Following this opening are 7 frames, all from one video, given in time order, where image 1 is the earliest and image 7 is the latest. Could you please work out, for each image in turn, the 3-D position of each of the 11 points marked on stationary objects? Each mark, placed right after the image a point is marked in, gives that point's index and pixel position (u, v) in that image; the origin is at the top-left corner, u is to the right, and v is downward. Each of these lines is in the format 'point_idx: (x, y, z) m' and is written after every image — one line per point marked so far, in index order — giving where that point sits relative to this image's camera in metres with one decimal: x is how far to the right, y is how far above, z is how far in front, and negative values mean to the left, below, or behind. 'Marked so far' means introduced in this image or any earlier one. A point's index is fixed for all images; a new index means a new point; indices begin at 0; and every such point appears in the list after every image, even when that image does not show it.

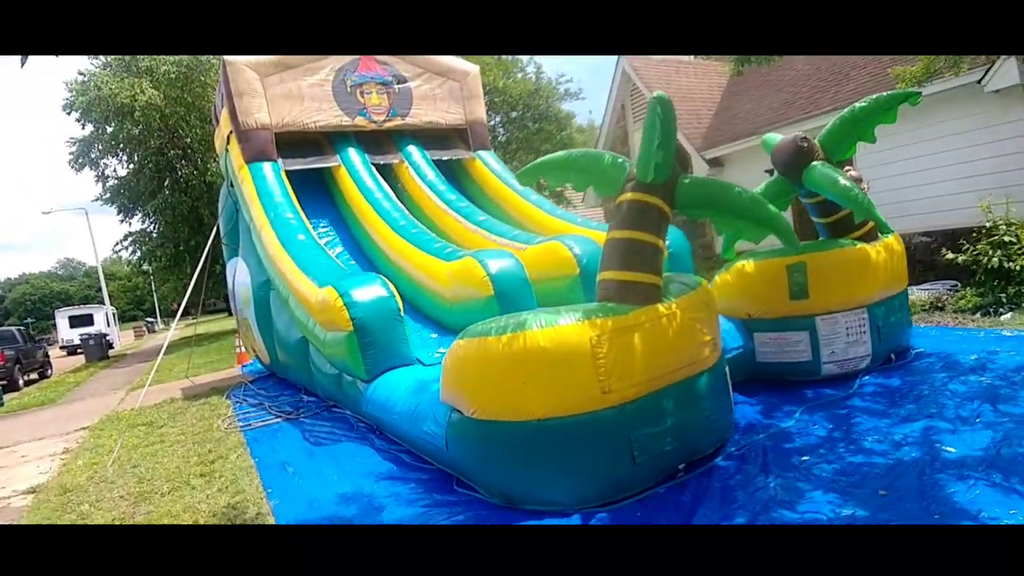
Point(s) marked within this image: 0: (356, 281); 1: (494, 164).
0: (-1.0, 0.0, +4.0) m
1: (-0.2, +1.5, +7.8) m
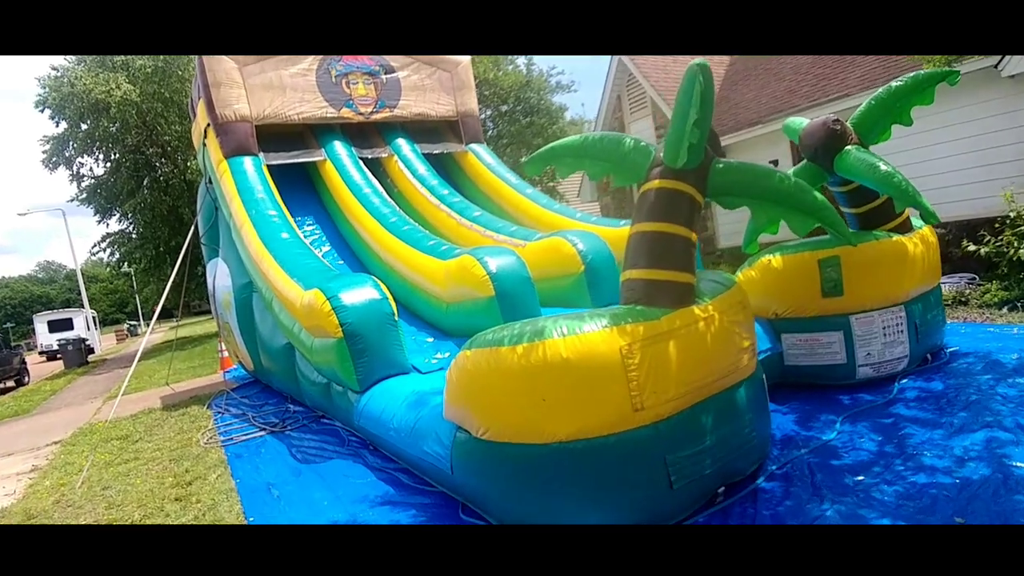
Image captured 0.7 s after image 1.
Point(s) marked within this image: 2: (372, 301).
0: (-1.0, 0.0, +3.6) m
1: (-0.3, +1.5, +7.5) m
2: (-0.8, -0.1, +3.6) m
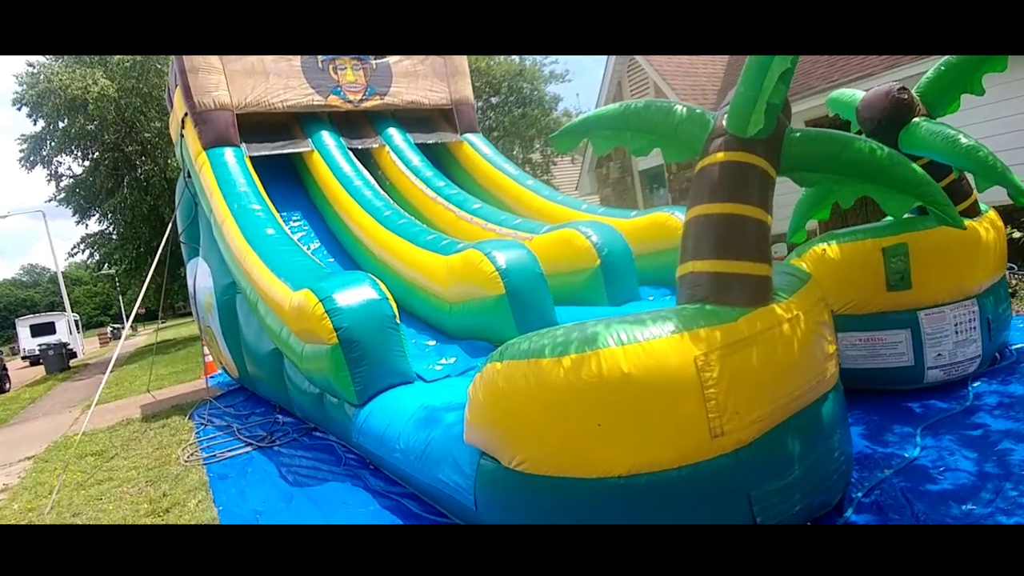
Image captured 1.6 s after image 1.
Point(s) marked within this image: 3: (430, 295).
0: (-0.9, 0.0, +3.2) m
1: (-0.3, +1.6, +7.1) m
2: (-0.7, -0.1, +3.2) m
3: (-0.5, 0.0, +4.2) m
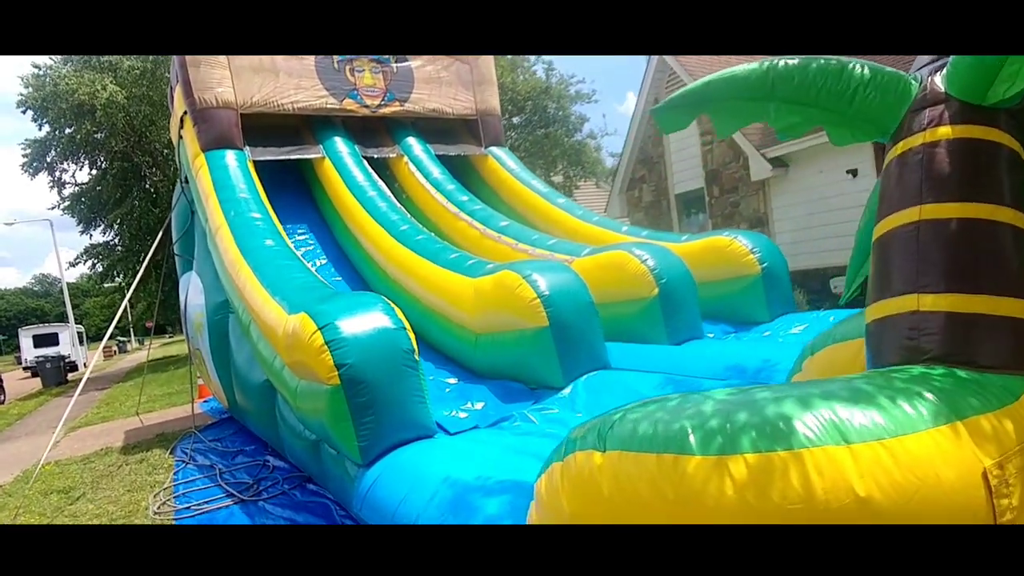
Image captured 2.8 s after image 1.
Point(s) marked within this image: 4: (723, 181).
0: (-0.7, -0.1, +2.6) m
1: (0.0, +1.3, +6.5) m
2: (-0.5, -0.2, +2.5) m
3: (-0.3, -0.2, +3.6) m
4: (+2.3, +1.2, +6.9) m
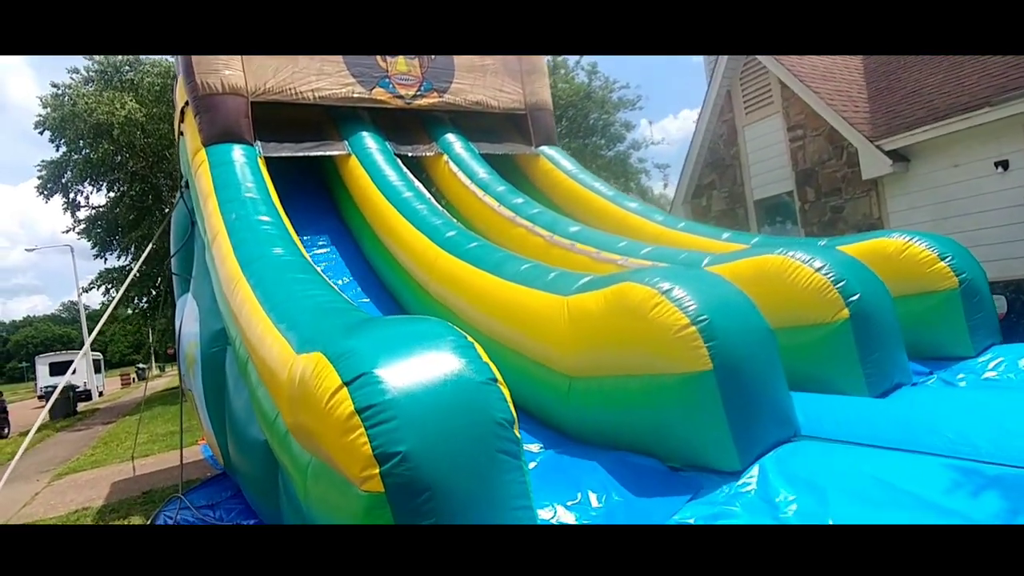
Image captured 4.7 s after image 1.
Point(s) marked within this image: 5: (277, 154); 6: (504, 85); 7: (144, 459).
0: (-0.3, -0.1, +1.6) m
1: (+0.5, +1.1, +5.5) m
2: (-0.2, -0.2, +1.5) m
3: (+0.1, -0.3, +2.5) m
4: (+2.8, +1.0, +5.8) m
5: (-1.7, +1.0, +4.7) m
6: (-0.1, +1.8, +5.6) m
7: (-3.6, -1.7, +6.1) m
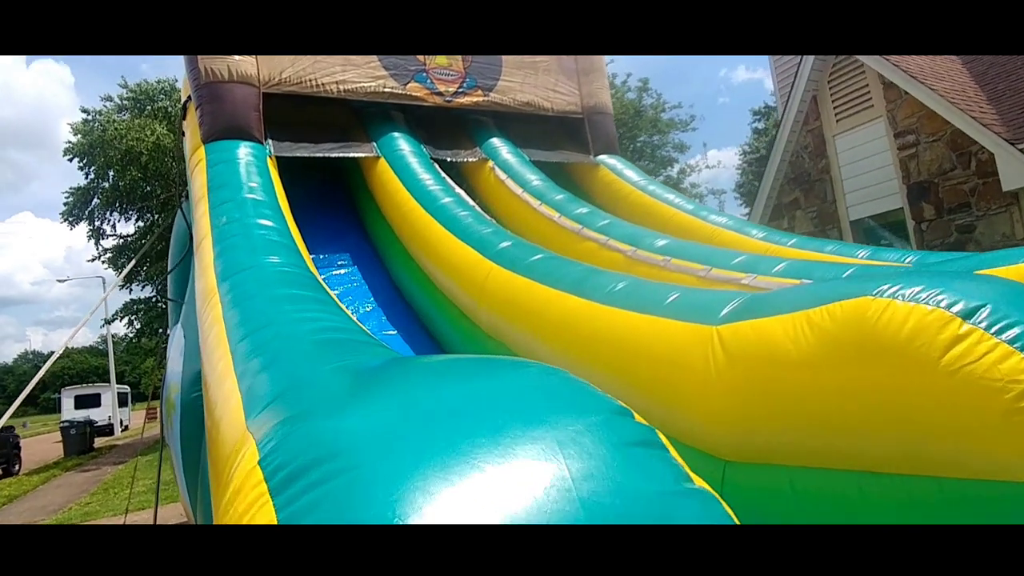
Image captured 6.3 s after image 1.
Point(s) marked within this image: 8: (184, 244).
0: (-0.1, -0.1, +0.7) m
1: (+0.9, +0.8, +4.6) m
2: (+0.1, -0.2, +0.5) m
3: (+0.3, -0.3, +1.6) m
4: (+3.3, +0.7, +4.8) m
5: (-1.3, +0.8, +3.9) m
6: (+0.4, +1.6, +4.7) m
7: (-3.1, -1.9, +5.3) m
8: (-2.1, +0.3, +4.0) m
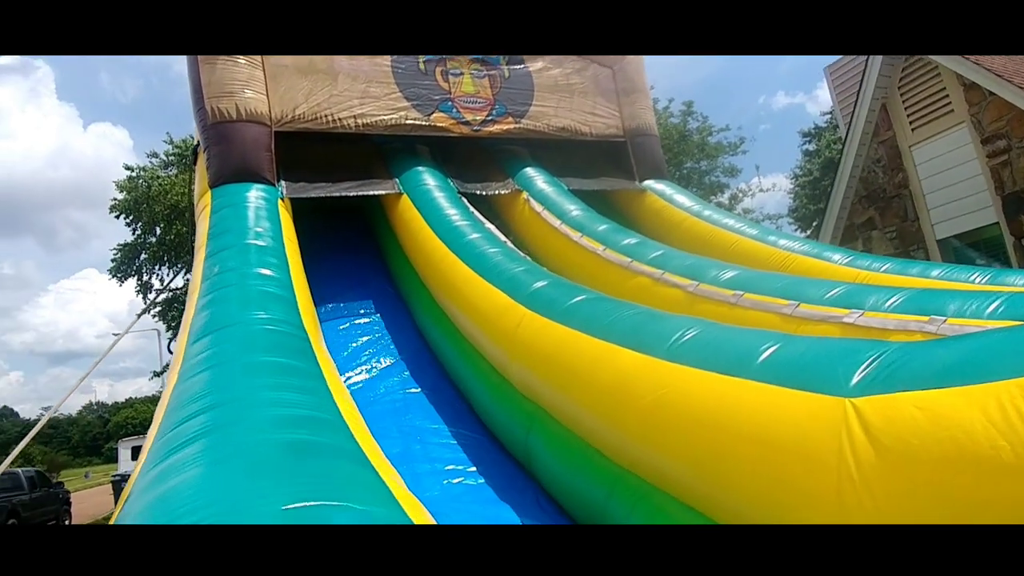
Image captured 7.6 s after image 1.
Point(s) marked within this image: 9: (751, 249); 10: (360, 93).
0: (-0.1, -0.2, +0.2) m
1: (+1.1, +0.6, +4.1) m
2: (0.0, -0.3, +0.1) m
3: (+0.4, -0.4, +1.1) m
4: (+3.5, +0.5, +4.2) m
5: (-1.1, +0.5, +3.6) m
6: (+0.6, +1.3, +4.3) m
7: (-2.7, -2.3, +4.9) m
8: (-1.8, 0.0, +3.7) m
9: (+1.3, +0.2, +3.5) m
10: (-0.9, +1.2, +3.8) m
